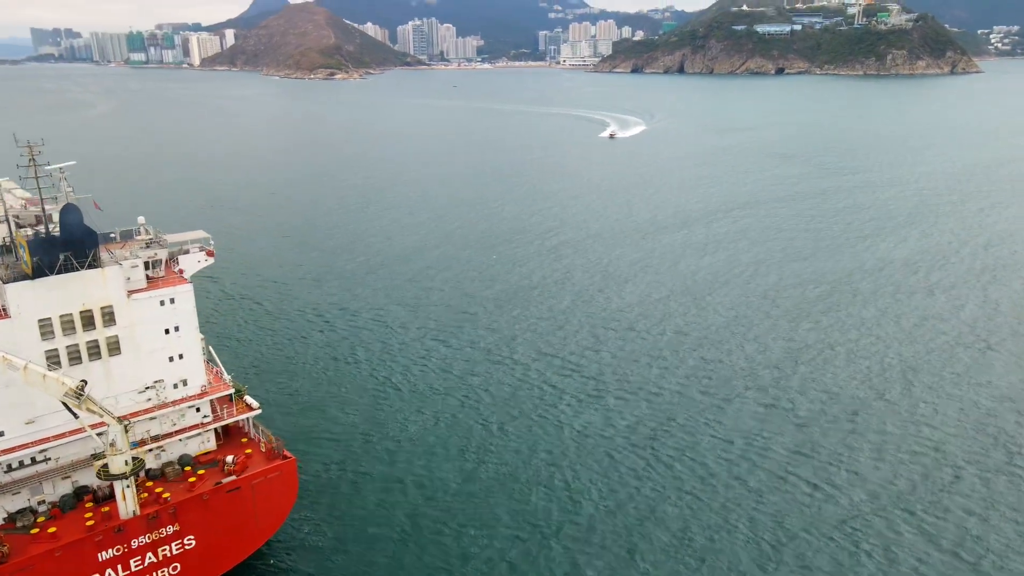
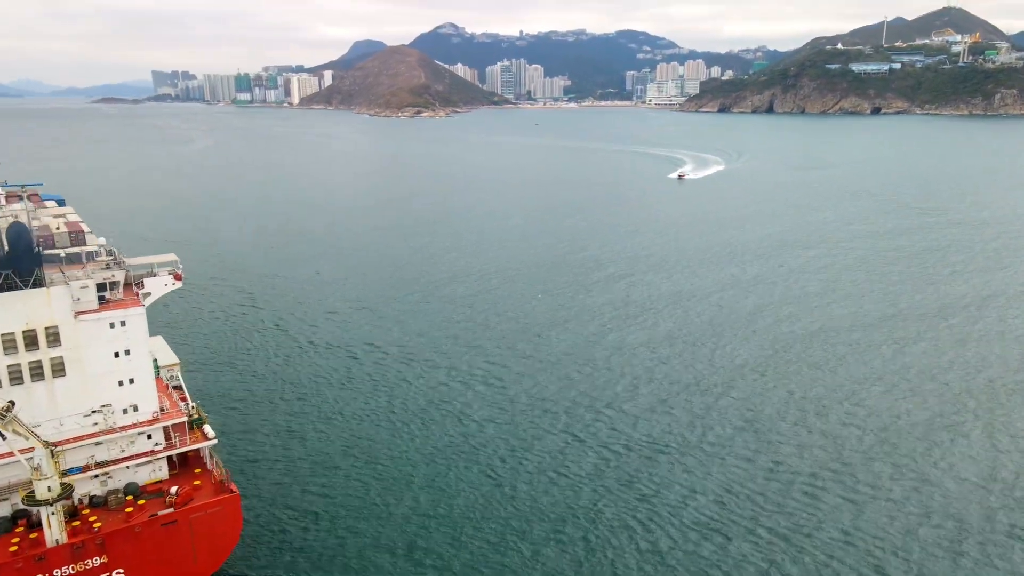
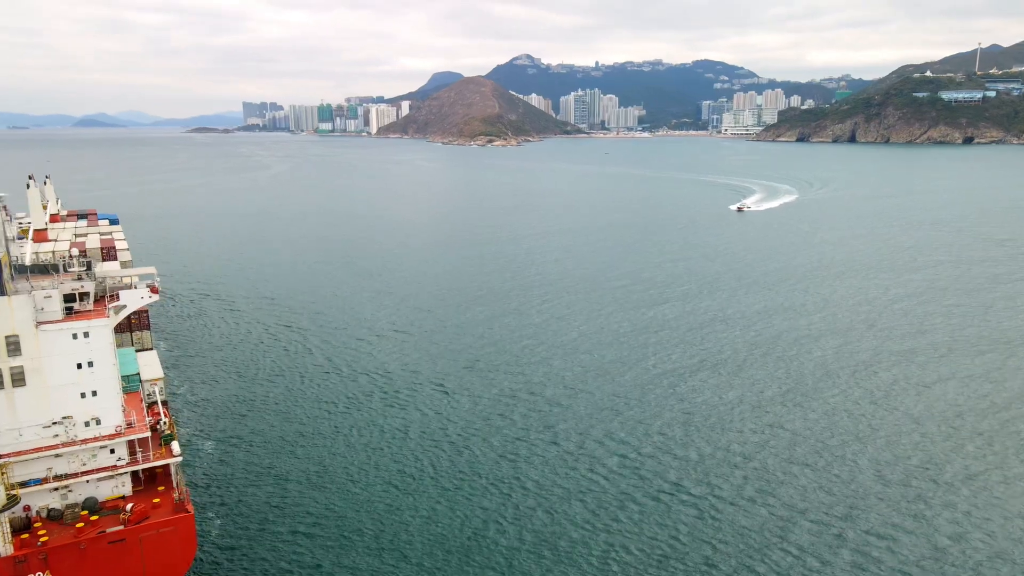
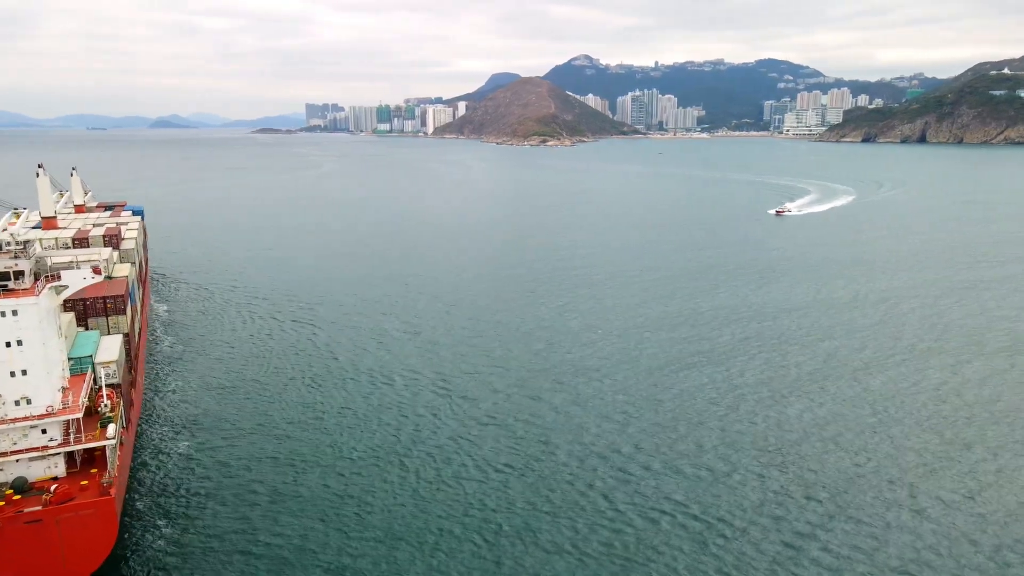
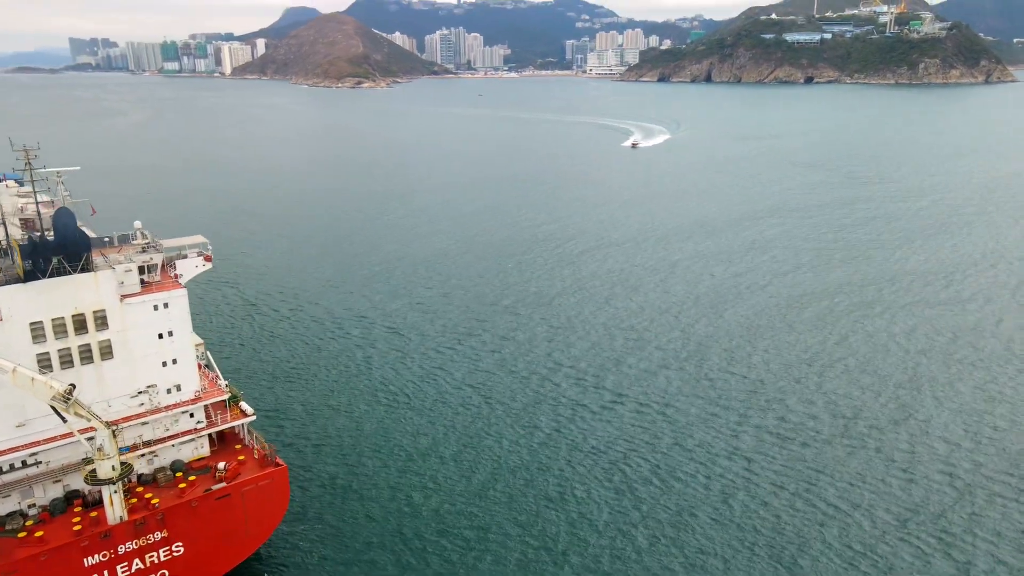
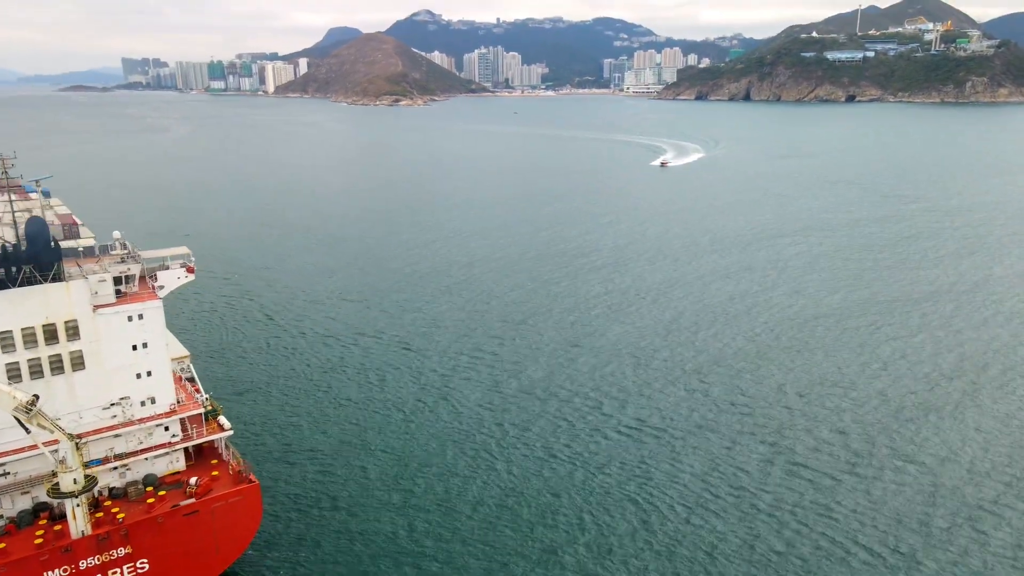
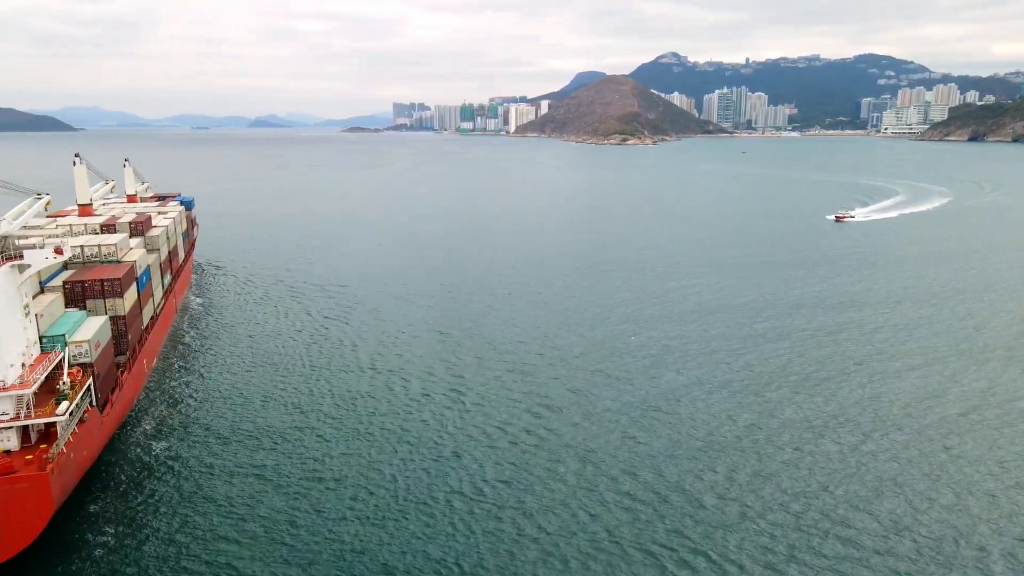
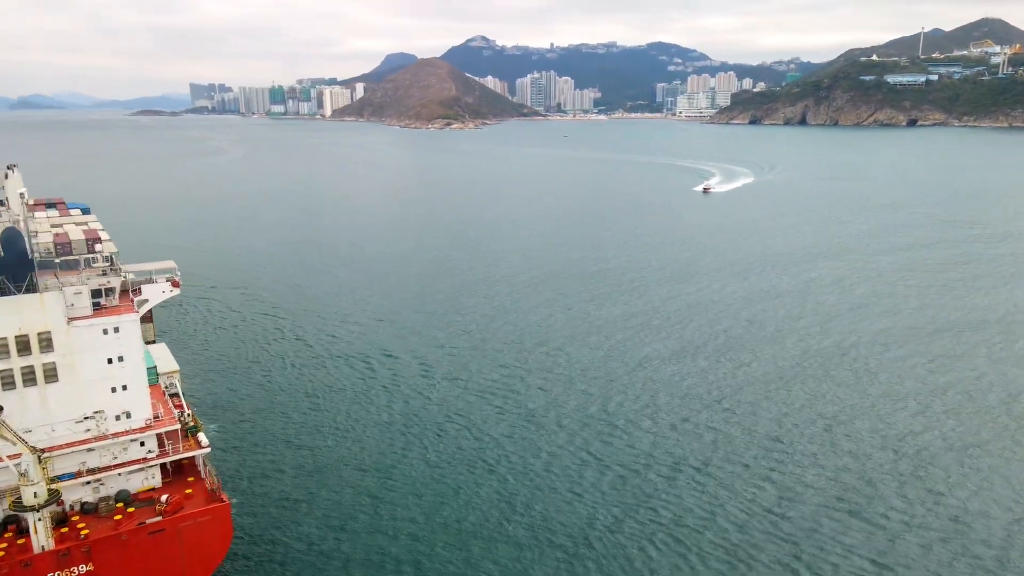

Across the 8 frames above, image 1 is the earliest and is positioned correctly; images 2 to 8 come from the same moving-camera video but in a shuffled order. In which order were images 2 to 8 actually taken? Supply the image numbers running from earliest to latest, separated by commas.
5, 6, 2, 8, 3, 4, 7
